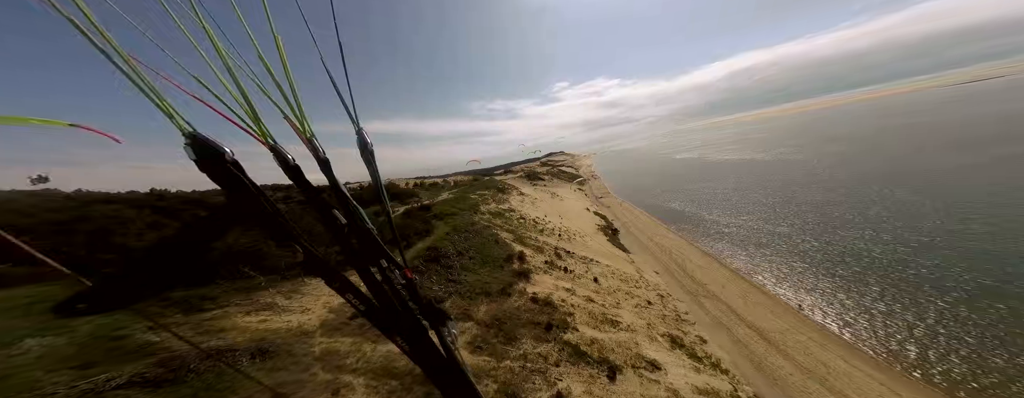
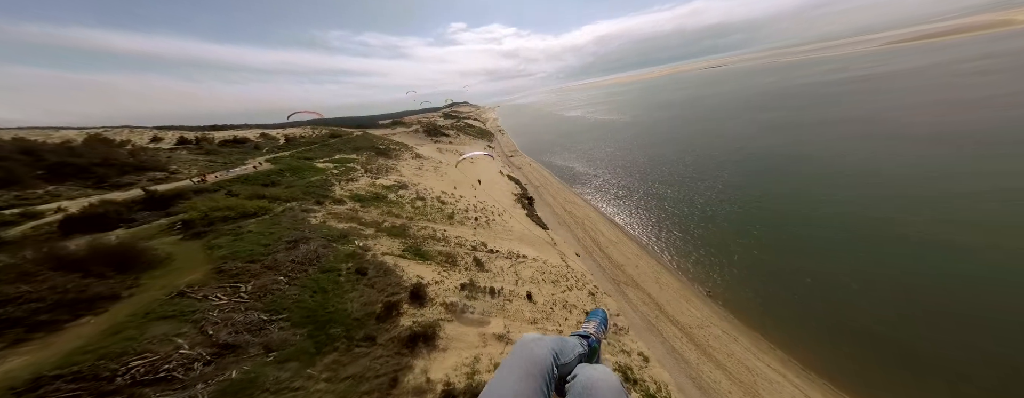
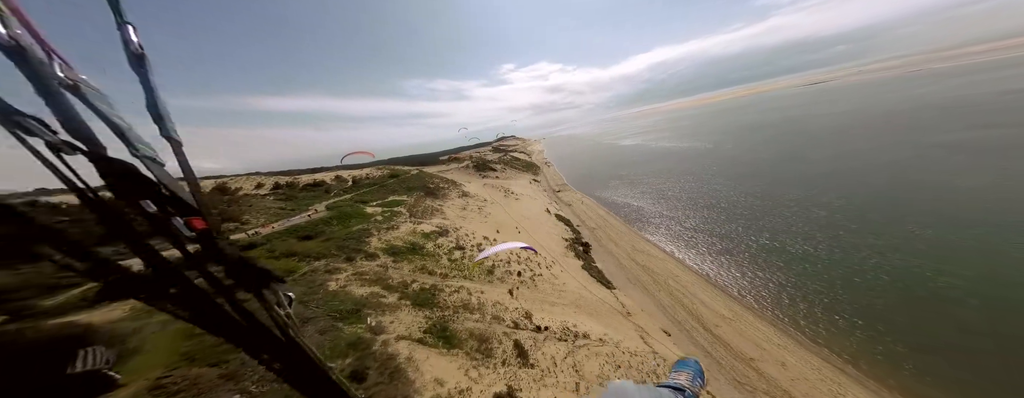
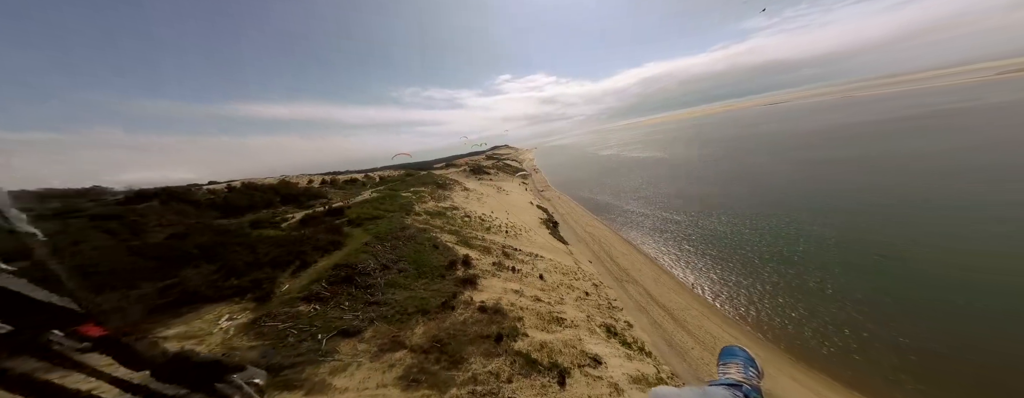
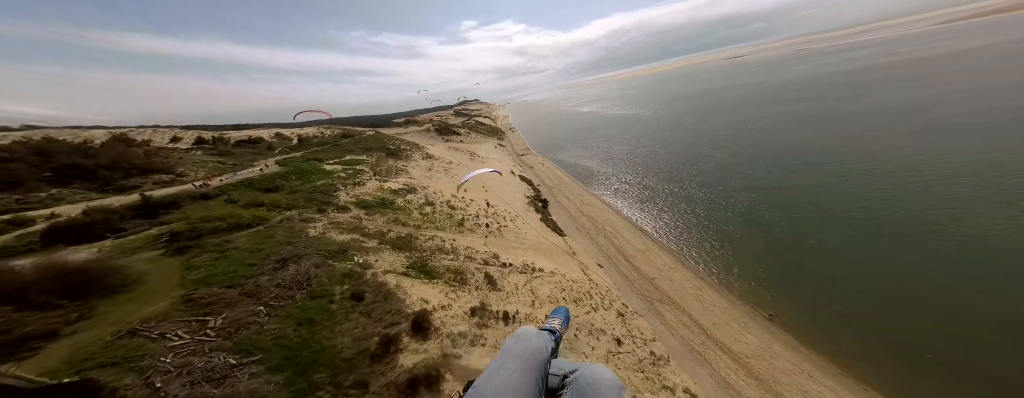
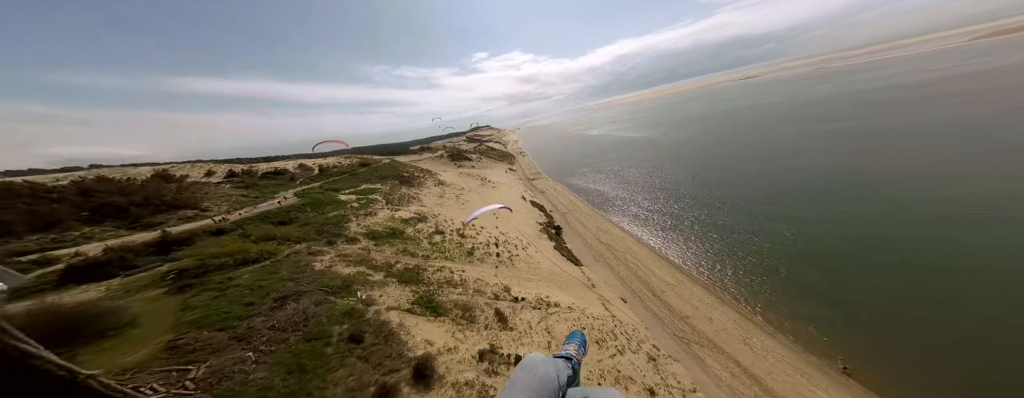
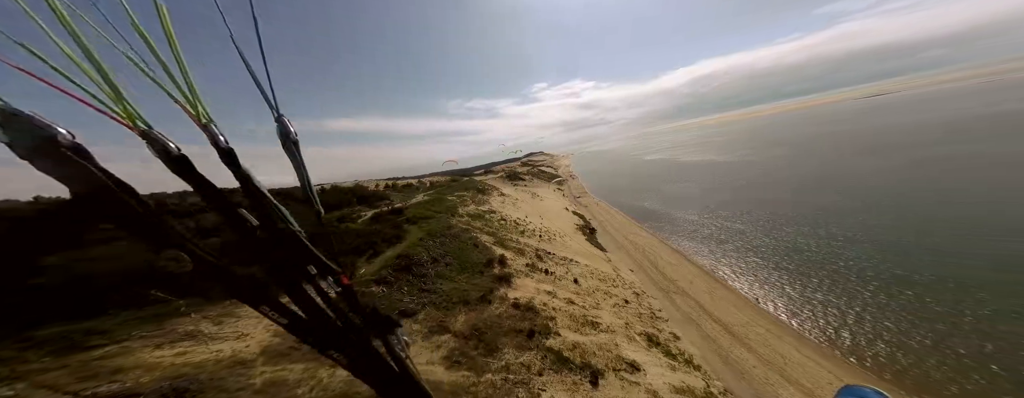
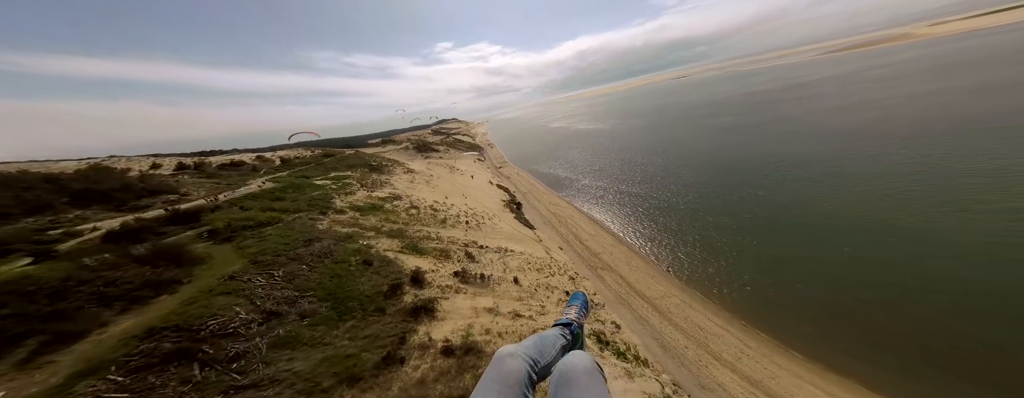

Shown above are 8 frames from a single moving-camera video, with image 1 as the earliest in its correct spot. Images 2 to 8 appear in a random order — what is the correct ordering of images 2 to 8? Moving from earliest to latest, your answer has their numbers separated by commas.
7, 4, 8, 2, 5, 6, 3
